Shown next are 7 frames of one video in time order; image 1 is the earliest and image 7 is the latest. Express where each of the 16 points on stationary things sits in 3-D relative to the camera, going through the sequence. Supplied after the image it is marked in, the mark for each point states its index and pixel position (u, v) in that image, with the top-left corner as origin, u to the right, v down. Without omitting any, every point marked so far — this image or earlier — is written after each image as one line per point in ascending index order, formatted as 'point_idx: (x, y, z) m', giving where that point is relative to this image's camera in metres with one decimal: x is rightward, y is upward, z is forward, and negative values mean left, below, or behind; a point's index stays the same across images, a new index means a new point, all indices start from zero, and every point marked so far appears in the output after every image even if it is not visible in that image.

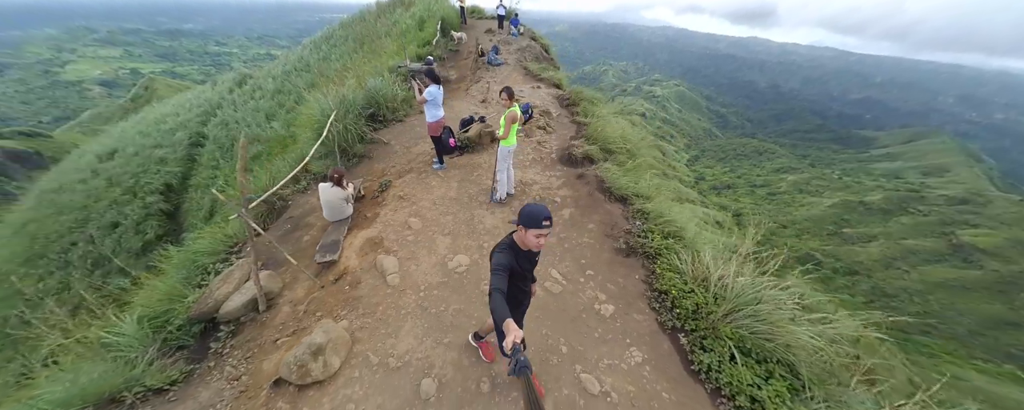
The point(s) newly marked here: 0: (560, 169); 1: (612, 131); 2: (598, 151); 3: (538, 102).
0: (+1.0, +0.8, +6.4) m
1: (+2.5, +1.8, +7.4) m
2: (+1.9, +1.2, +6.7) m
3: (+0.8, +3.1, +9.3) m
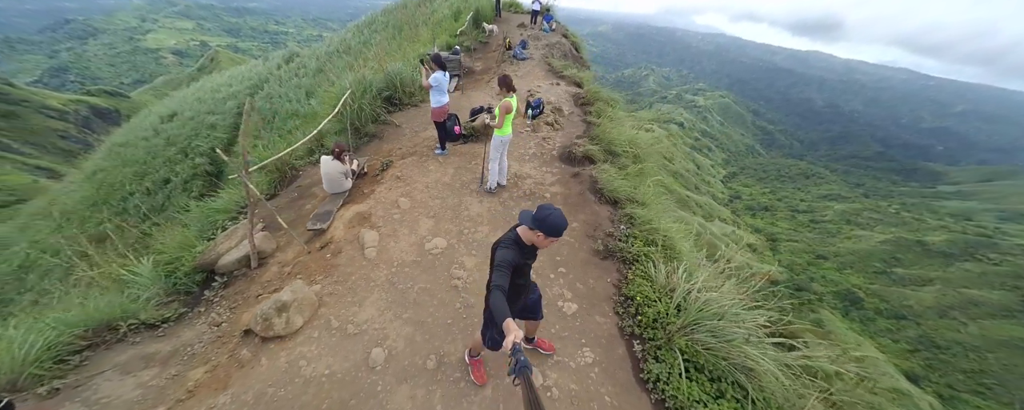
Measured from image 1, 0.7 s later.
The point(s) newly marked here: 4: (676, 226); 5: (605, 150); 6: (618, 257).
0: (+0.9, +0.8, +6.4) m
1: (+2.6, +1.7, +7.2) m
2: (+1.9, +1.1, +6.6) m
3: (+1.3, +3.1, +9.3) m
4: (+2.8, -0.4, +5.3) m
5: (+2.0, +1.2, +6.7) m
6: (+1.5, -0.8, +4.5) m
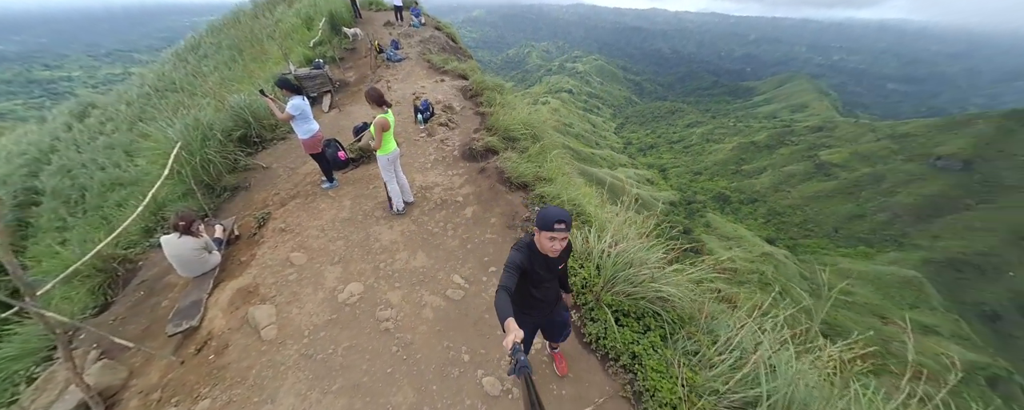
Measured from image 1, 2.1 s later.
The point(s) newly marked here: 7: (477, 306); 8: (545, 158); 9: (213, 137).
0: (-1.0, +0.8, +6.2) m
1: (+0.1, +2.1, +7.3) m
2: (-0.2, +1.4, +6.6) m
3: (-2.1, +3.1, +8.9) m
4: (+1.3, +0.2, +5.7) m
5: (-0.2, +1.5, +6.7) m
6: (+0.4, -0.5, +4.6) m
7: (-0.5, -1.2, +3.9) m
8: (+0.6, +0.9, +6.2) m
9: (-6.7, +1.5, +6.9) m
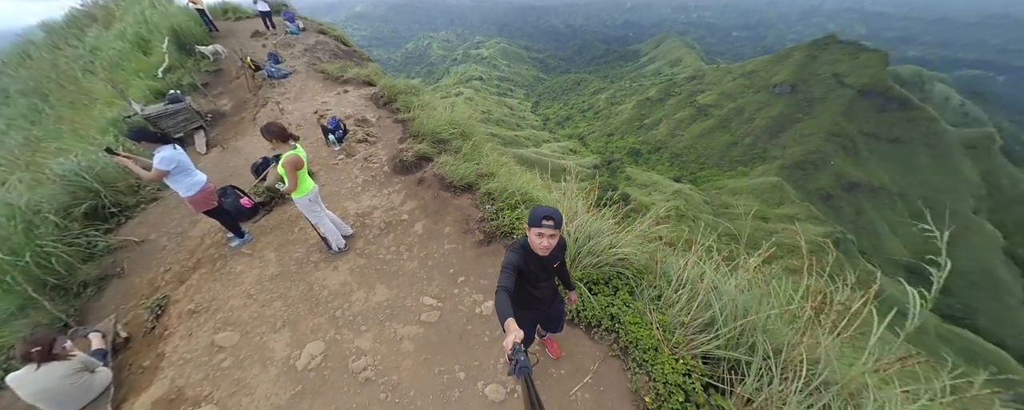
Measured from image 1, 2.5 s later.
0: (-2.2, +0.5, +5.7) m
1: (-1.7, +2.0, +7.0) m
2: (-1.7, +1.2, +6.2) m
3: (-4.3, +2.4, +8.0) m
4: (+0.2, +0.4, +5.7) m
5: (-1.7, +1.3, +6.4) m
6: (-0.2, -0.5, +4.5) m
7: (-0.7, -1.3, +3.8) m
8: (-0.6, +1.0, +6.1) m
9: (-7.9, -0.2, +5.2) m
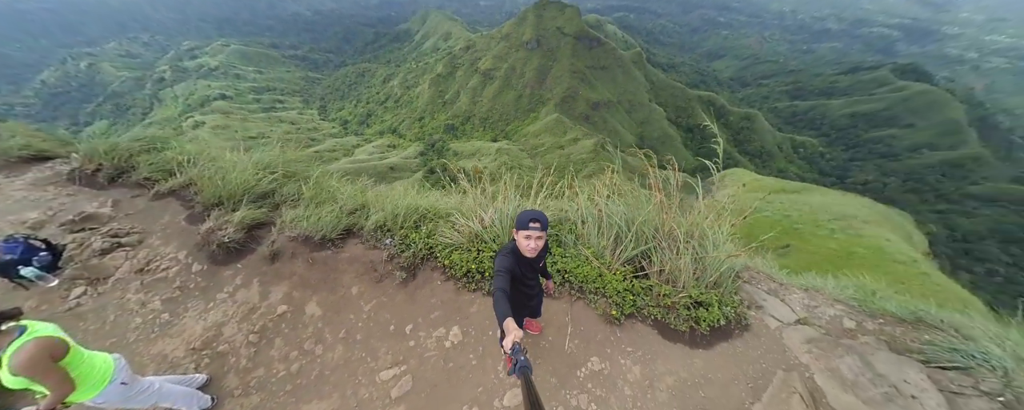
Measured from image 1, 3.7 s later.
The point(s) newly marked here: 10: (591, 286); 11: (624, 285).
0: (-3.7, -0.9, +4.0) m
1: (-4.6, +0.6, +5.0) m
2: (-3.9, 0.0, +4.5) m
3: (-7.3, -0.2, +4.5) m
4: (-1.9, +0.1, +5.2) m
5: (-4.0, +0.1, +4.6) m
6: (-1.2, -0.8, +4.2) m
7: (-0.9, -1.7, +3.4) m
8: (-3.0, +0.2, +5.0) m
9: (-7.5, -3.9, +0.8) m
10: (+1.0, -1.0, +4.0) m
11: (+1.4, -1.0, +3.9) m
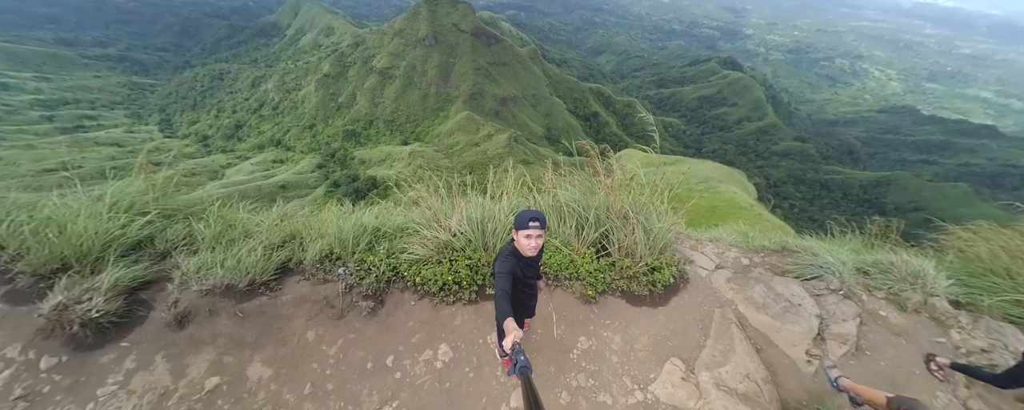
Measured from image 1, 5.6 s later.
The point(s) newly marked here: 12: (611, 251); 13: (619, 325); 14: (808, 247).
0: (-3.8, -1.5, +2.9) m
1: (-5.2, -0.1, +3.5) m
2: (-4.3, -0.6, +3.3) m
3: (-7.5, -1.3, +2.3) m
4: (-2.6, -0.2, +4.5) m
5: (-4.4, -0.6, +3.4) m
6: (-1.5, -1.0, +3.8) m
7: (-0.8, -1.9, +3.1) m
8: (-3.6, -0.3, +4.0) m
9: (-6.1, -4.9, -1.1) m
10: (+0.7, -0.9, +4.2) m
11: (+1.1, -0.8, +4.2) m
12: (+1.4, -0.7, +4.5) m
13: (+1.3, -1.5, +3.9) m
14: (+5.2, -0.7, +5.5) m
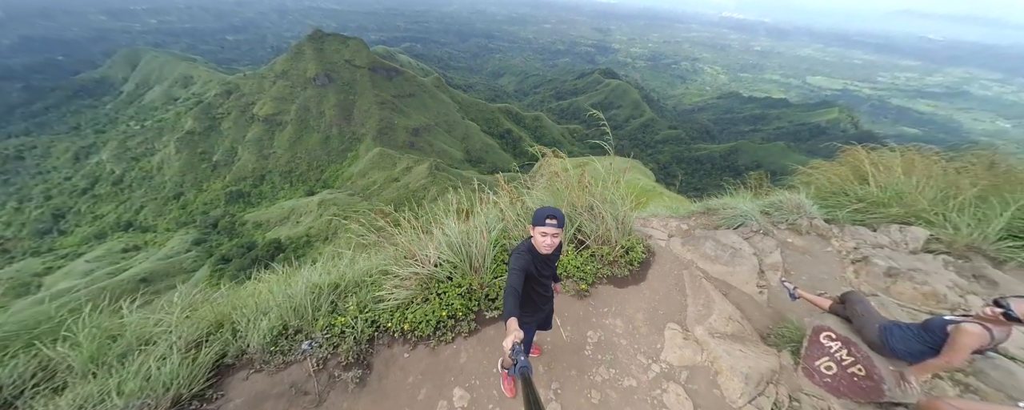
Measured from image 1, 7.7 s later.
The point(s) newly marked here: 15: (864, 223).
0: (-3.3, -2.3, +1.7) m
1: (-5.1, -1.3, +2.0) m
2: (-4.0, -1.6, +2.0) m
3: (-6.7, -2.8, +0.2) m
4: (-2.8, -1.0, +3.6) m
5: (-4.2, -1.6, +2.0) m
6: (-1.4, -1.4, +3.1) m
7: (-0.4, -2.1, +2.7) m
8: (-3.6, -1.2, +2.9) m
9: (-3.7, -5.7, -3.0) m
10: (+0.5, -0.9, +4.1) m
11: (+0.9, -0.8, +4.3) m
12: (+1.1, -0.6, +4.6) m
13: (+1.3, -1.3, +4.0) m
14: (+4.4, 0.0, +6.5) m
15: (+6.3, -0.3, +5.6) m
